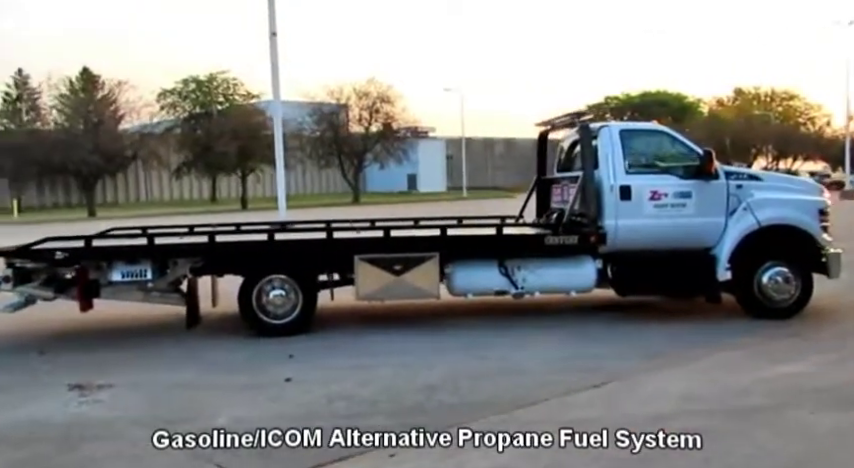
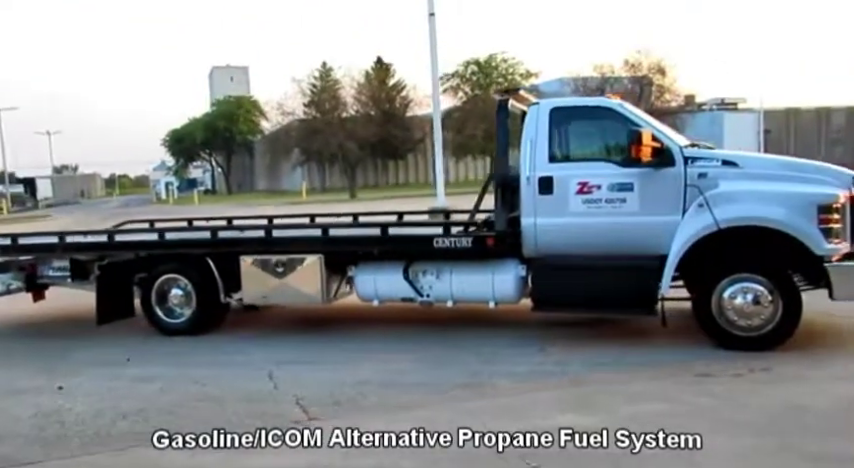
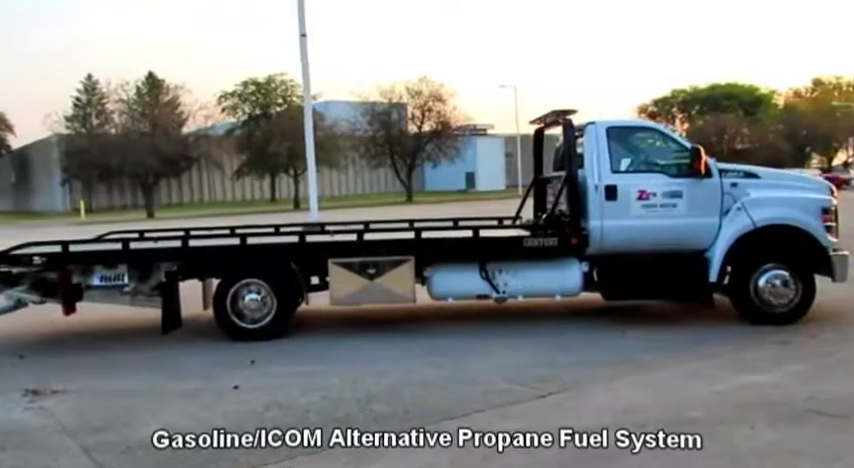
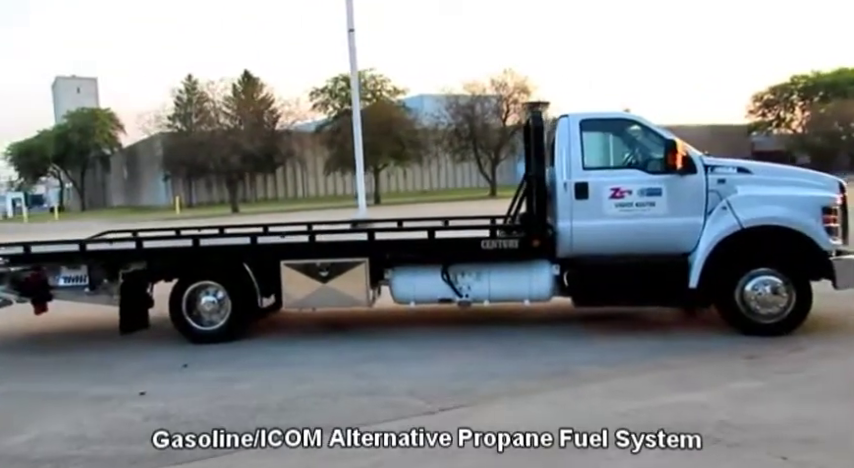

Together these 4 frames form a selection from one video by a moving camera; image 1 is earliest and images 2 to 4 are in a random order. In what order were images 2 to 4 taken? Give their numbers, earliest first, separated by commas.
3, 4, 2
